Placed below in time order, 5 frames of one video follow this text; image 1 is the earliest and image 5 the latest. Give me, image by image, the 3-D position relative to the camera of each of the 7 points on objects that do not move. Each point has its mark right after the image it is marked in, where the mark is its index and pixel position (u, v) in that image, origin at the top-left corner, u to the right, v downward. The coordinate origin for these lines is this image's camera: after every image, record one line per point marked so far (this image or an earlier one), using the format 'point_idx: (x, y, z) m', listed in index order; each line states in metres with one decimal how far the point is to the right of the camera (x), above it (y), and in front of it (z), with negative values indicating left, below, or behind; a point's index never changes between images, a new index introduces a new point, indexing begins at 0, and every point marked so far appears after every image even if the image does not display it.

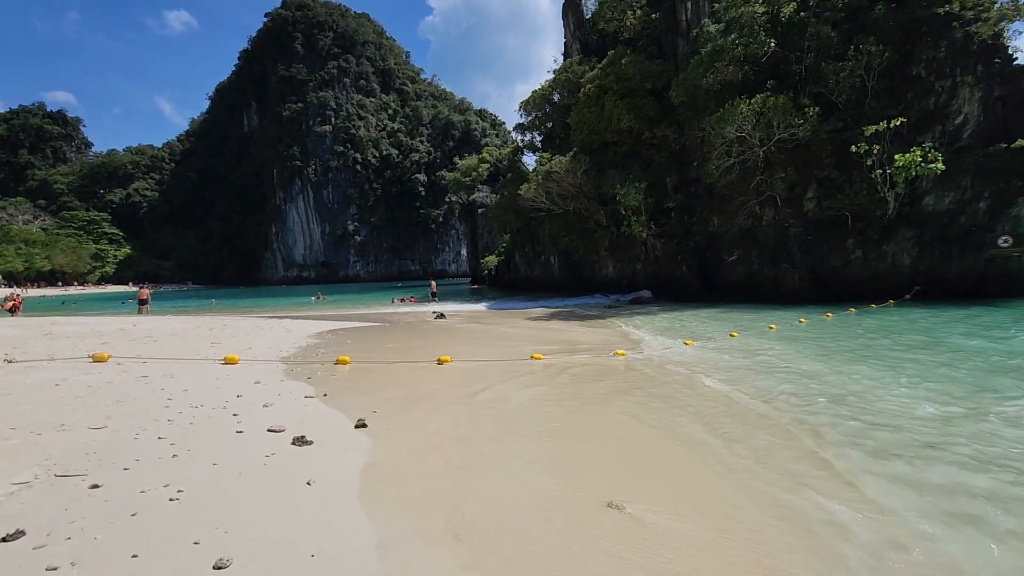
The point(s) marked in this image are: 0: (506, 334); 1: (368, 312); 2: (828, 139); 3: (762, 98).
0: (-0.1, -1.0, +11.1) m
1: (-5.0, -0.9, +18.2) m
2: (+9.9, +4.7, +16.4) m
3: (+7.8, +5.9, +16.1) m
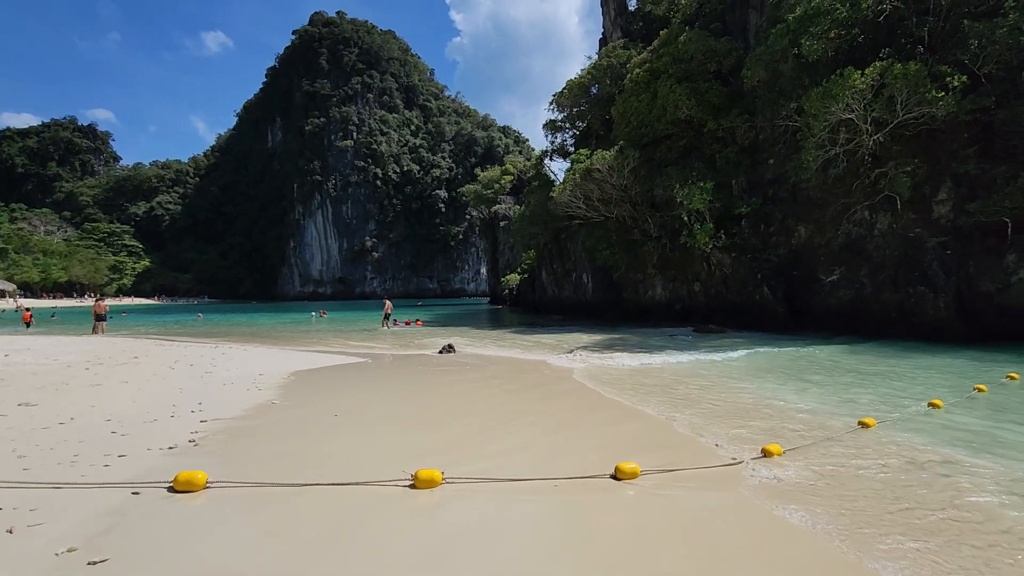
0: (+0.4, -1.4, +7.2) m
1: (-4.2, -1.5, +14.4) m
2: (+10.8, +3.9, +12.3) m
3: (+8.6, +5.2, +12.1) m
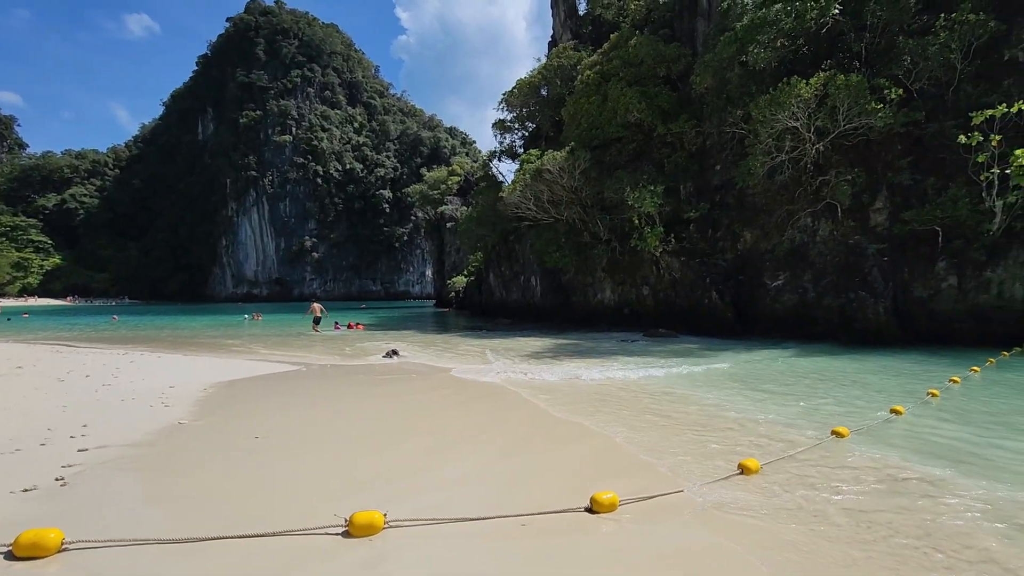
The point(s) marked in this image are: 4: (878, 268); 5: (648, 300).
0: (-0.2, -1.4, +6.6) m
1: (-5.5, -1.5, +13.3) m
2: (+9.6, +3.8, +12.8) m
3: (+7.5, +5.1, +12.4) m
4: (+8.9, +0.5, +12.6) m
5: (+4.5, -0.4, +17.2) m
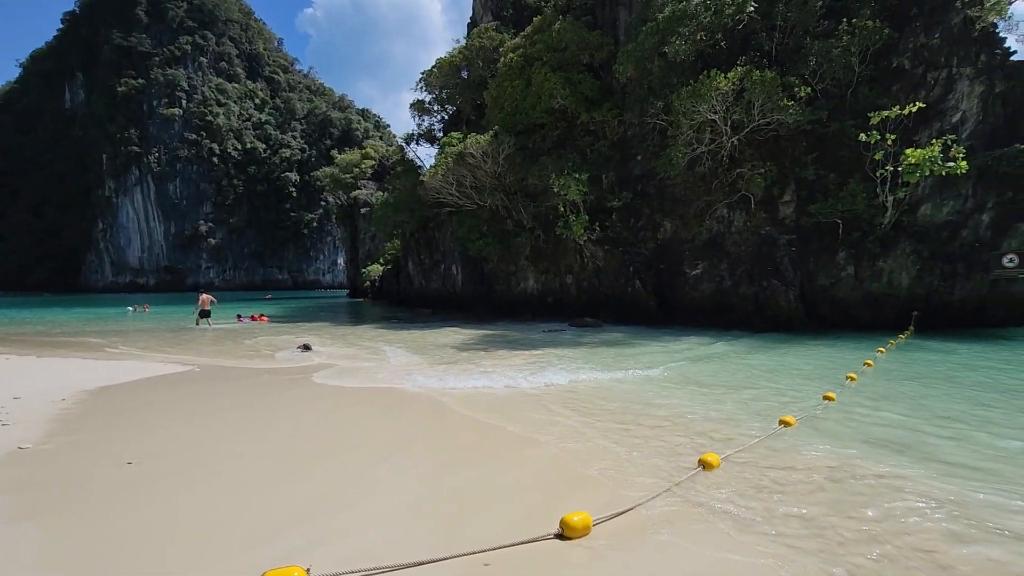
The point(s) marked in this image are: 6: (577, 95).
0: (-1.0, -1.3, +6.0) m
1: (-7.3, -1.3, +11.7) m
2: (+7.7, +4.1, +13.6) m
3: (+5.7, +5.4, +12.8) m
4: (+7.0, +0.8, +13.3) m
5: (+2.0, 0.0, +17.2) m
6: (+2.1, +6.3, +16.9) m
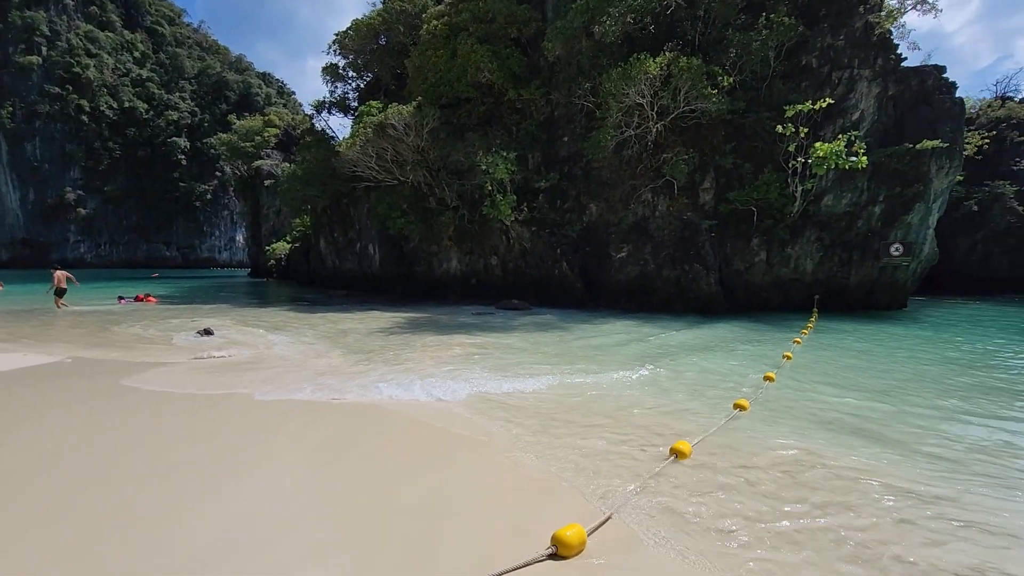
0: (-1.5, -1.1, +5.3) m
1: (-8.8, -0.8, +9.9) m
2: (+5.8, +4.5, +14.1) m
3: (+4.0, +5.8, +12.9) m
4: (+5.1, +1.2, +13.8) m
5: (-0.5, +0.6, +16.8) m
6: (-0.2, +6.9, +16.3) m
